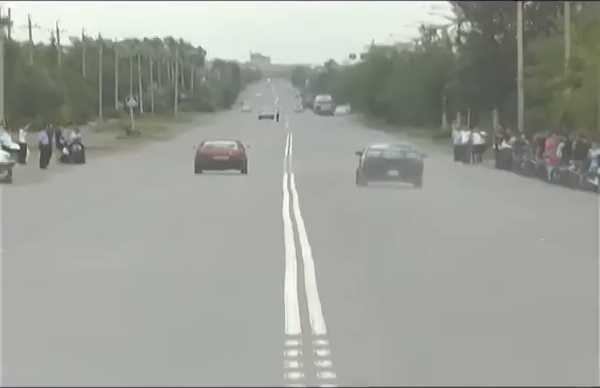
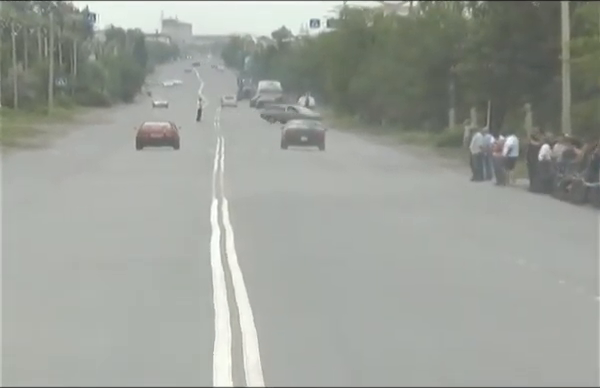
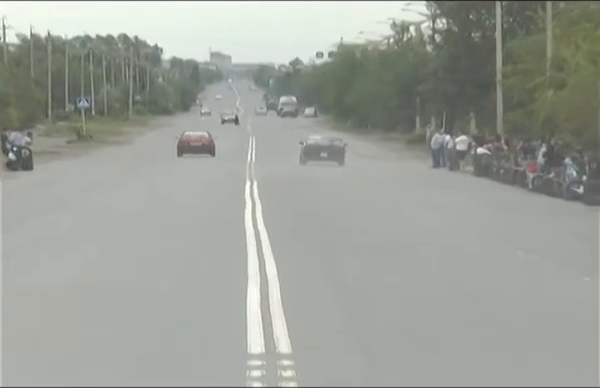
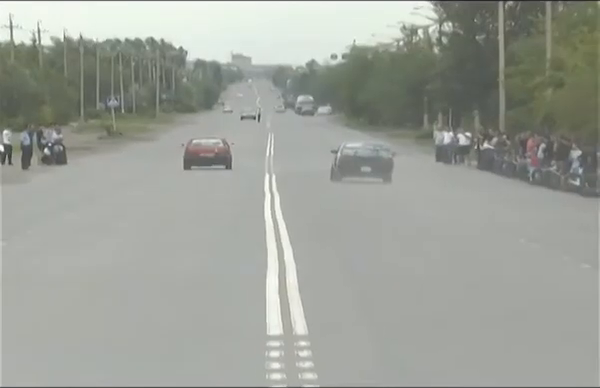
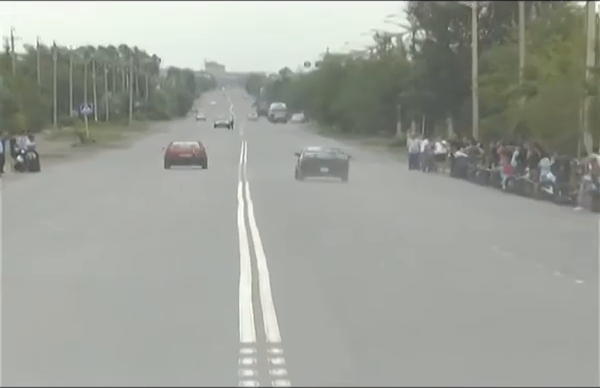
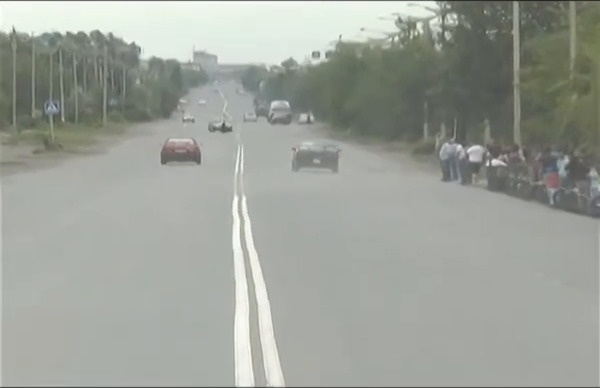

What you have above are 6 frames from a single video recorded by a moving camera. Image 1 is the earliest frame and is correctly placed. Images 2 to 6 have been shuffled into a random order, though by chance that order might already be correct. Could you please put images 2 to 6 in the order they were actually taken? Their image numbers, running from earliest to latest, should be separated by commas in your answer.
4, 5, 3, 6, 2
